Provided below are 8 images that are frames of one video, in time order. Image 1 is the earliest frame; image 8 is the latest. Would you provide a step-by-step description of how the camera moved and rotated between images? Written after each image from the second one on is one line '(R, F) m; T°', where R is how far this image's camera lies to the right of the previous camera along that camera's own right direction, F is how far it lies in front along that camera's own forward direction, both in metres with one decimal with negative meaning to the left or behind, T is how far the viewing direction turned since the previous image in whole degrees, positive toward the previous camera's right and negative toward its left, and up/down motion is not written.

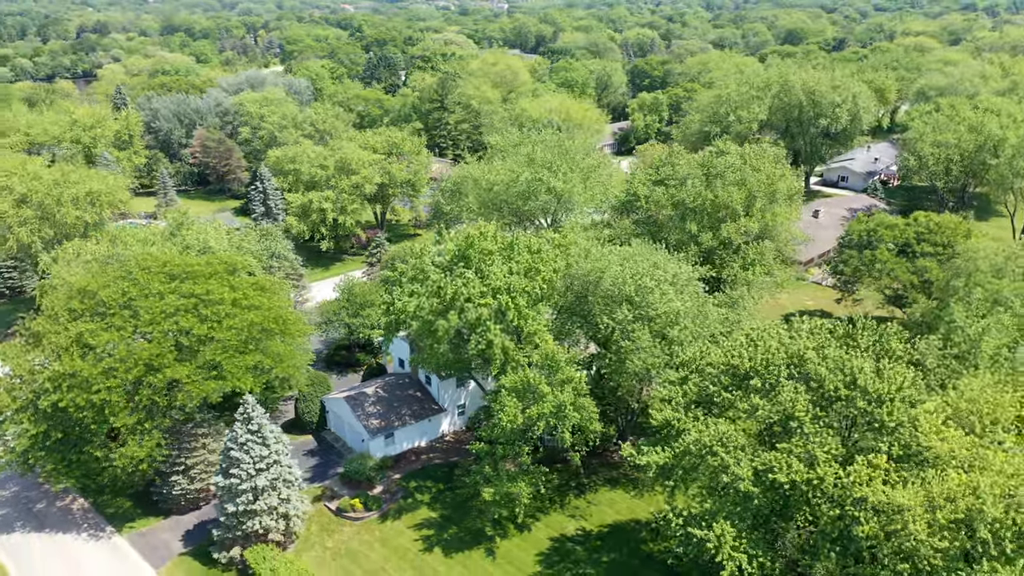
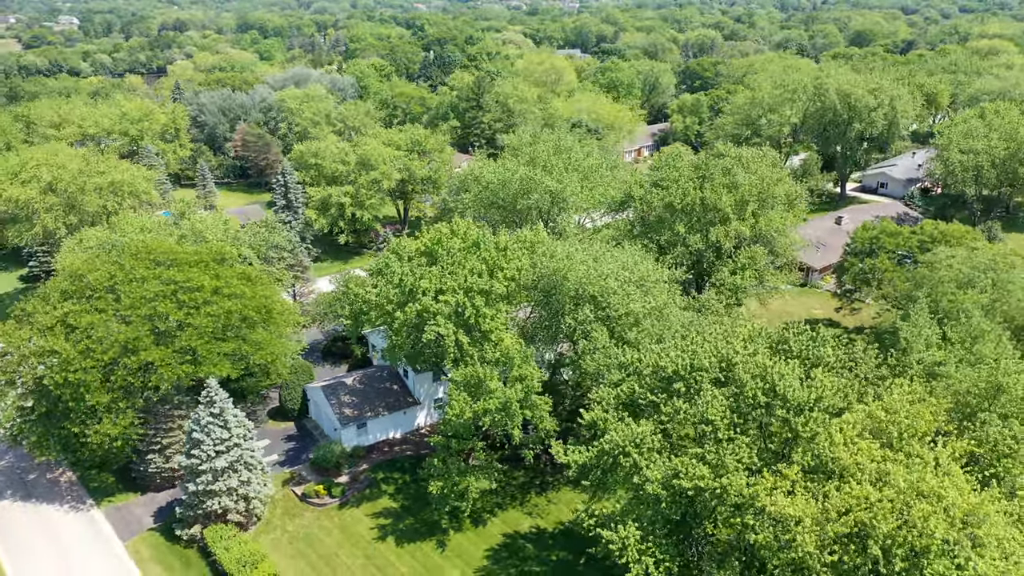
(+3.2, -0.1) m; -4°
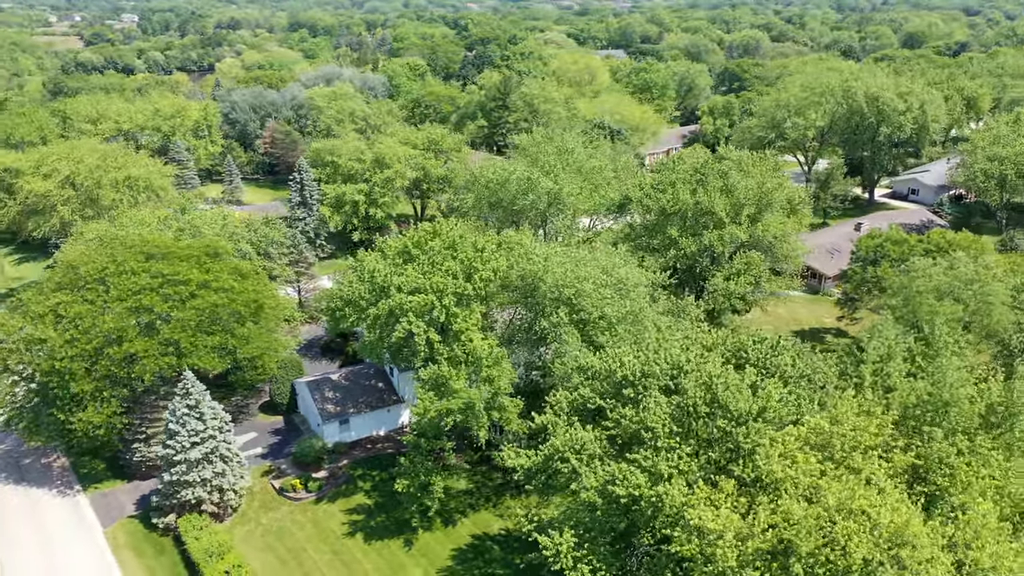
(+2.2, +0.2) m; -3°
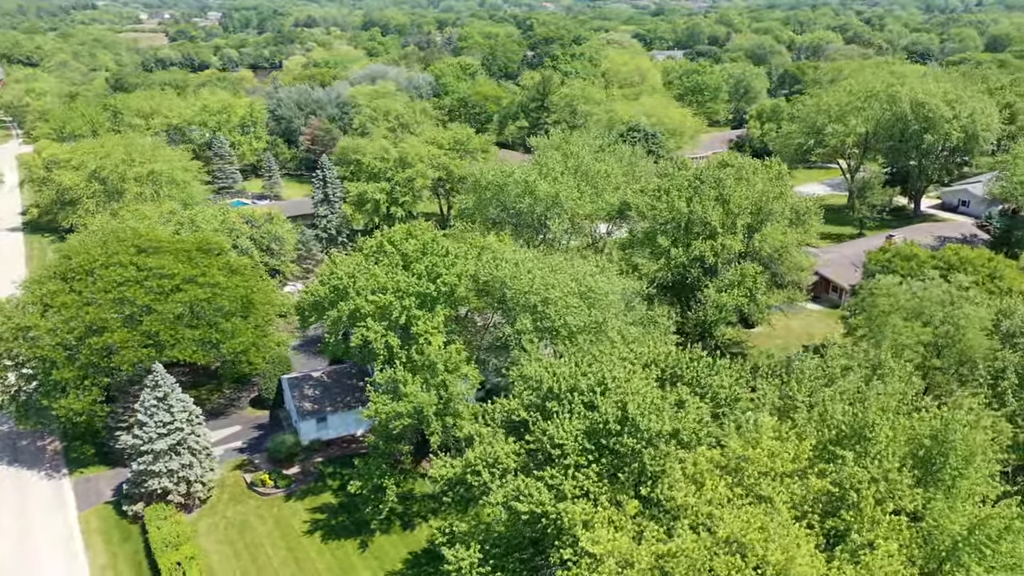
(+3.1, +0.5) m; -4°
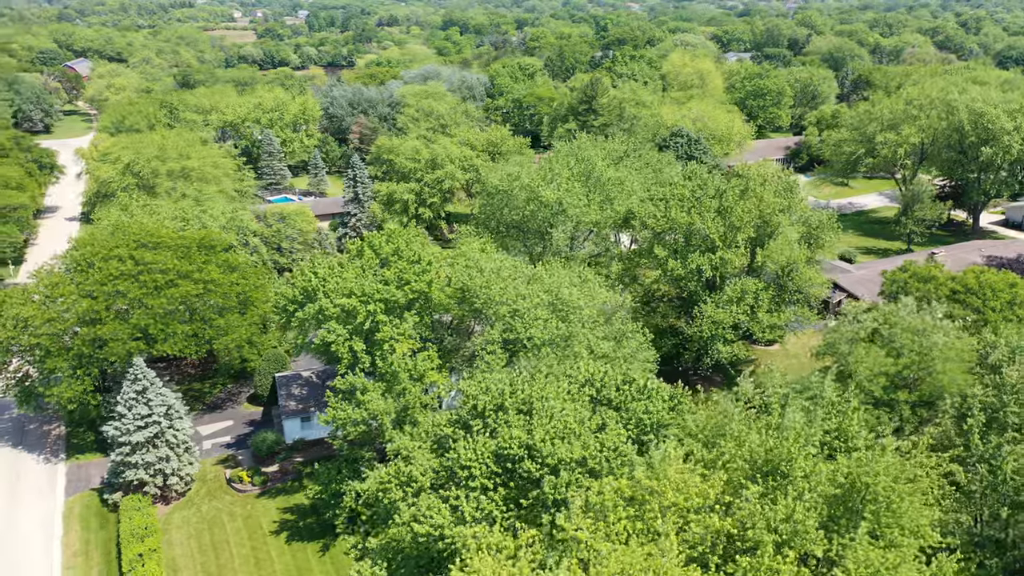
(+3.1, +0.6) m; -5°
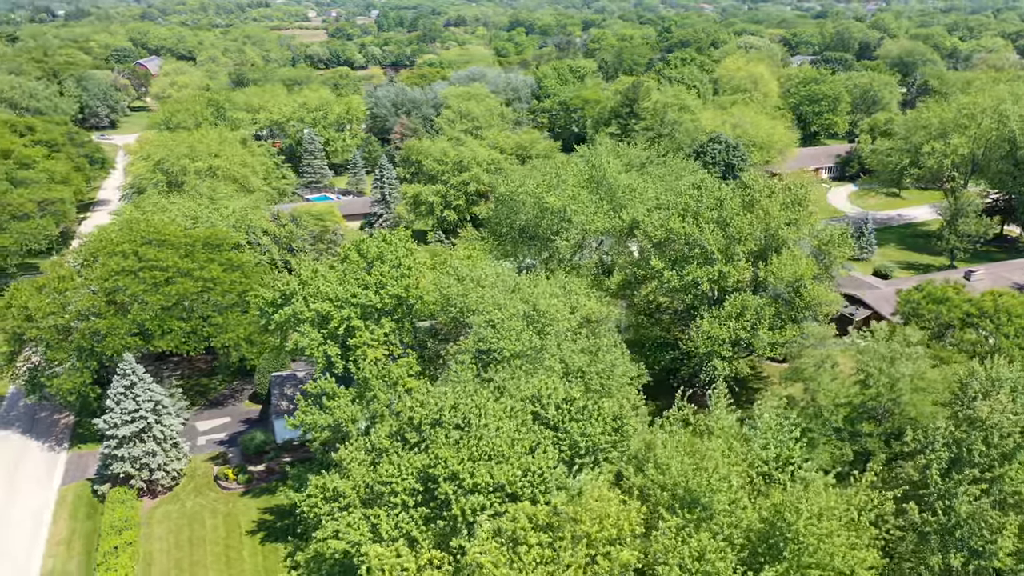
(+2.5, +0.5) m; -4°
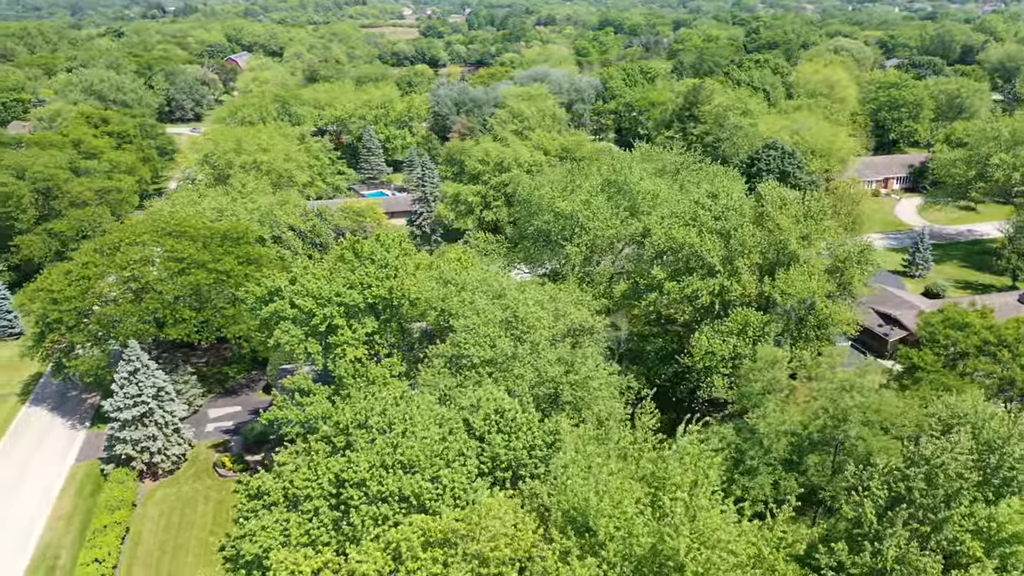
(+3.1, +0.3) m; -5°
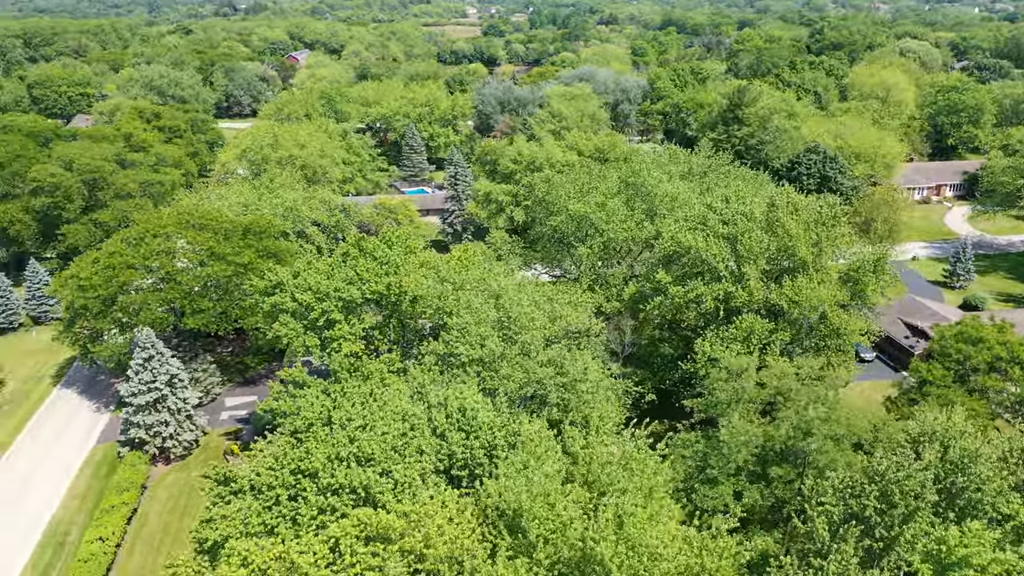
(+1.9, -0.1) m; -4°
